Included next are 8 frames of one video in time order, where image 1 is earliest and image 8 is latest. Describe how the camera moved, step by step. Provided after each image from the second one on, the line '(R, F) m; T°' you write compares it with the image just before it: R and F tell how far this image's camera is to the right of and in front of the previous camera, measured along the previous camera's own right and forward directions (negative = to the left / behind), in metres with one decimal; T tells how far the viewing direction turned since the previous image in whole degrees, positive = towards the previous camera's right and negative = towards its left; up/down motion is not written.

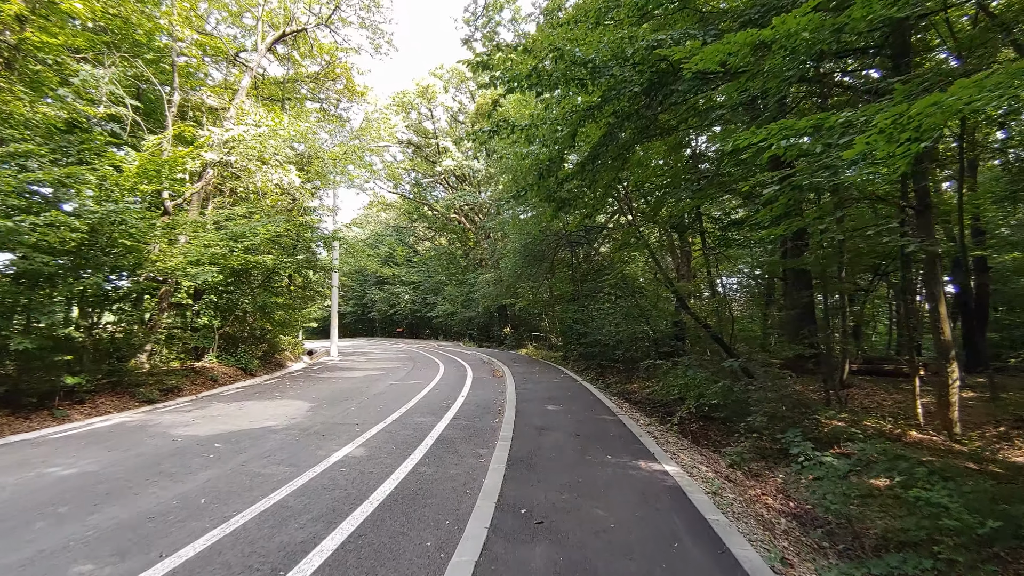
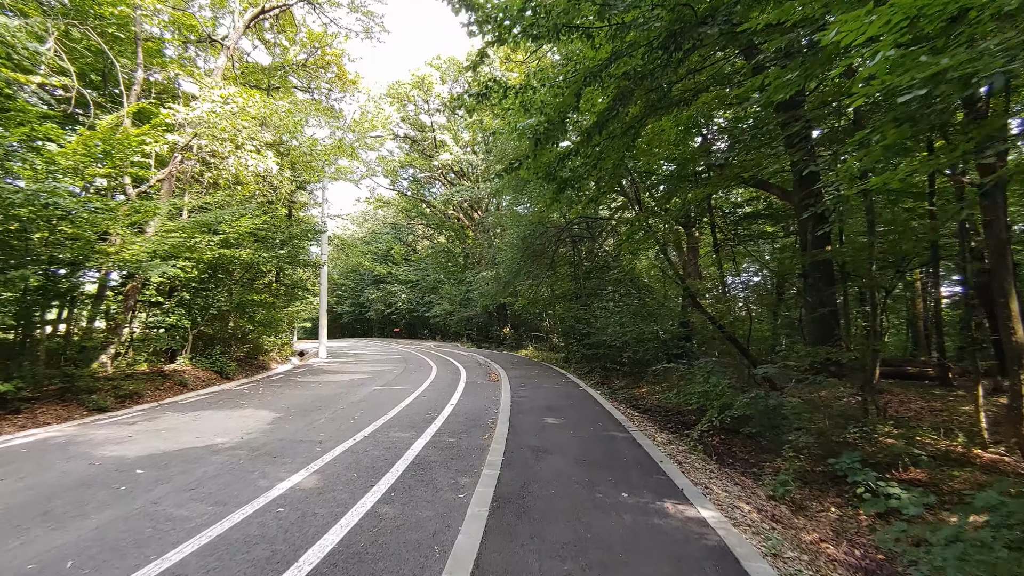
(+0.1, +1.0) m; 0°
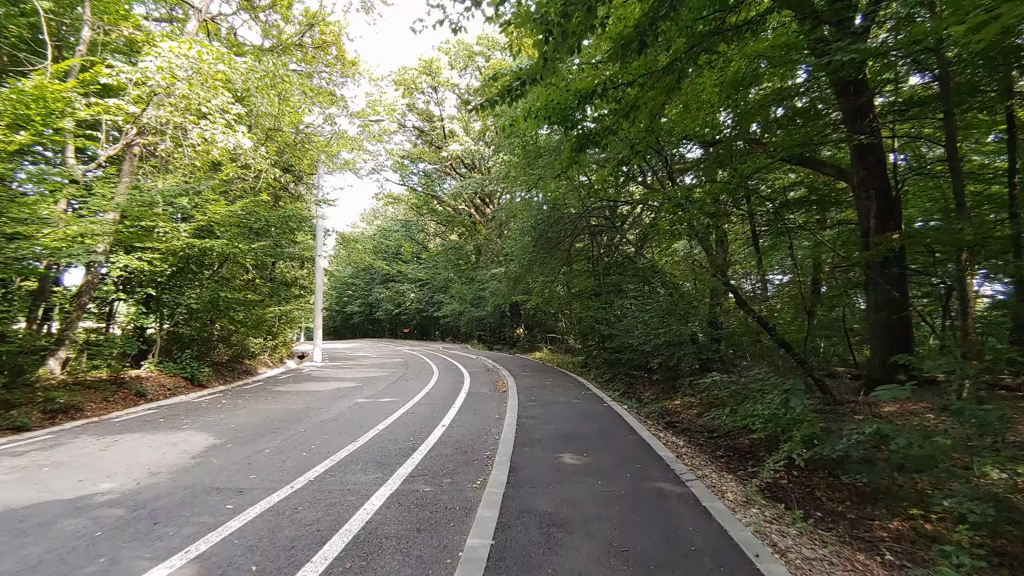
(+0.1, +1.6) m; -2°
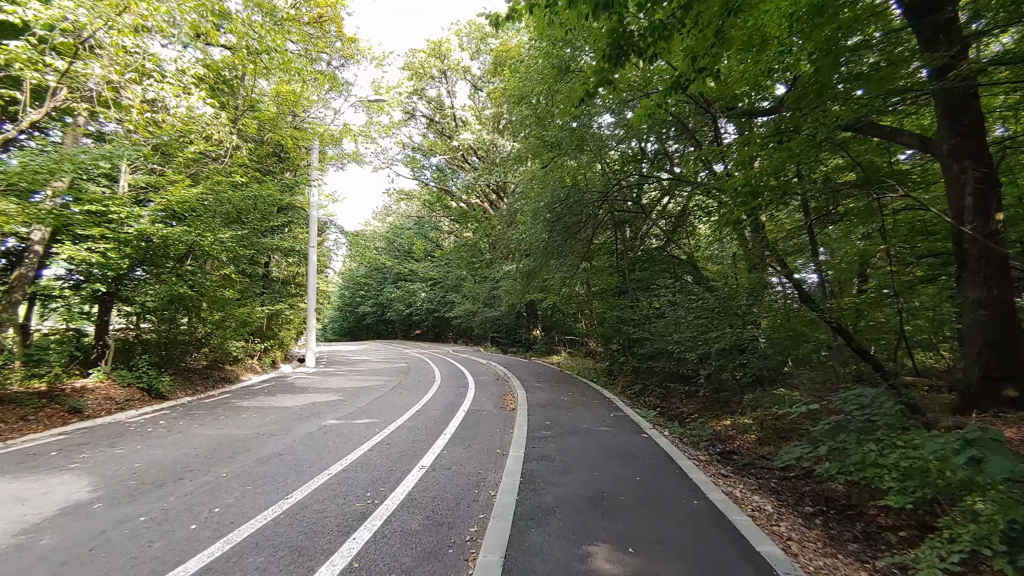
(+0.1, +1.8) m; -2°
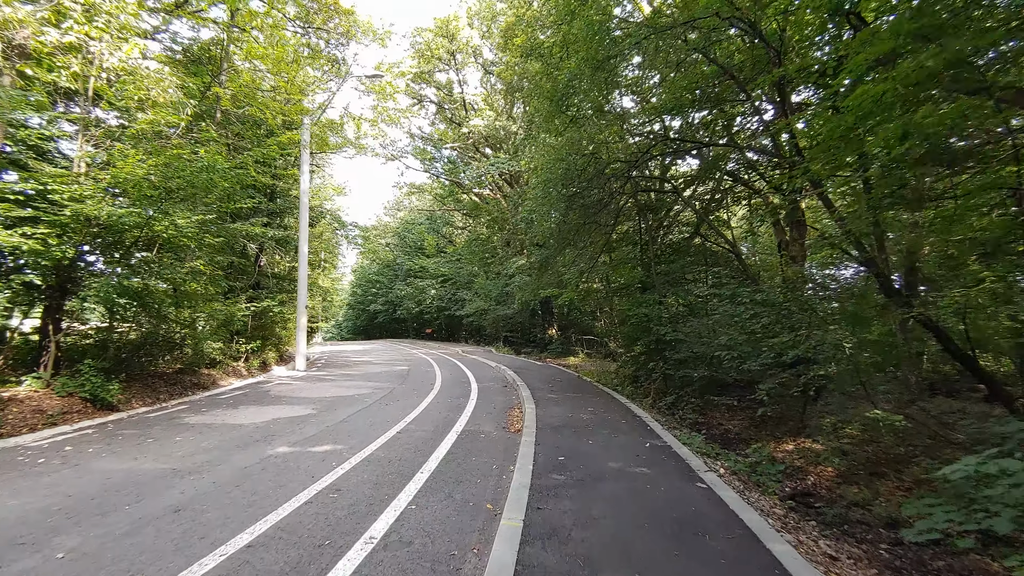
(+0.1, +1.6) m; -2°
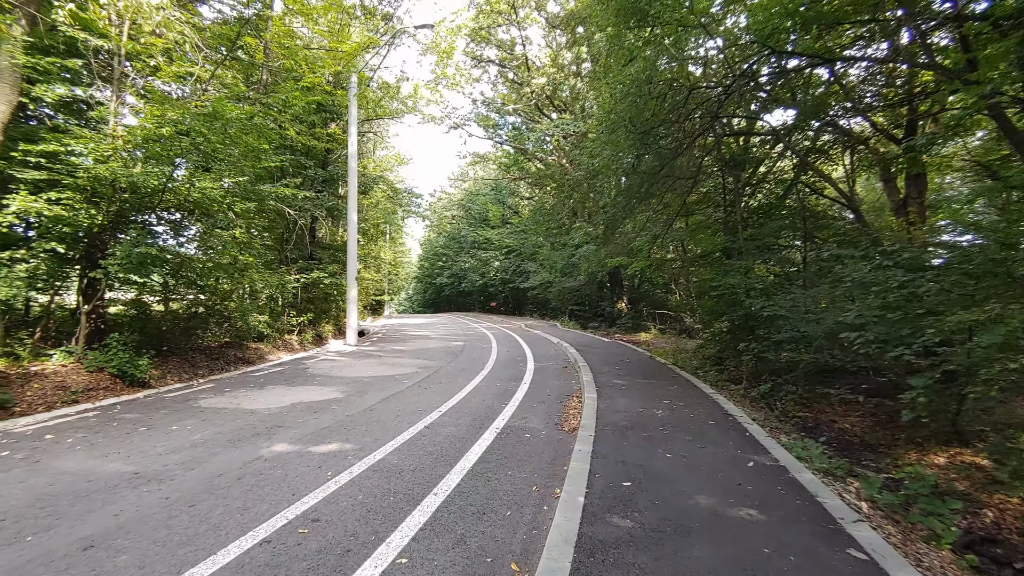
(+0.1, +1.3) m; -7°
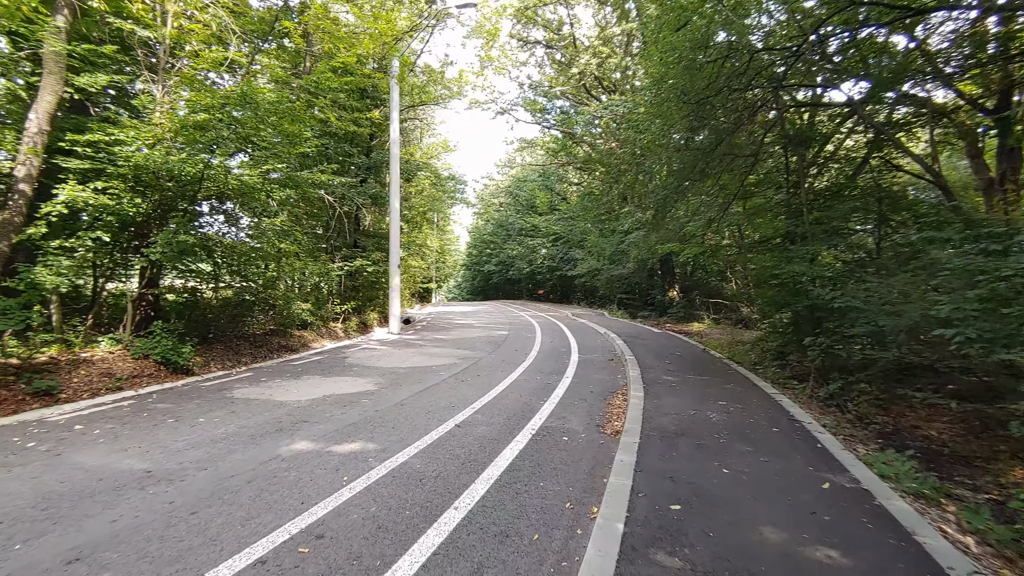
(+0.1, +0.4) m; -5°
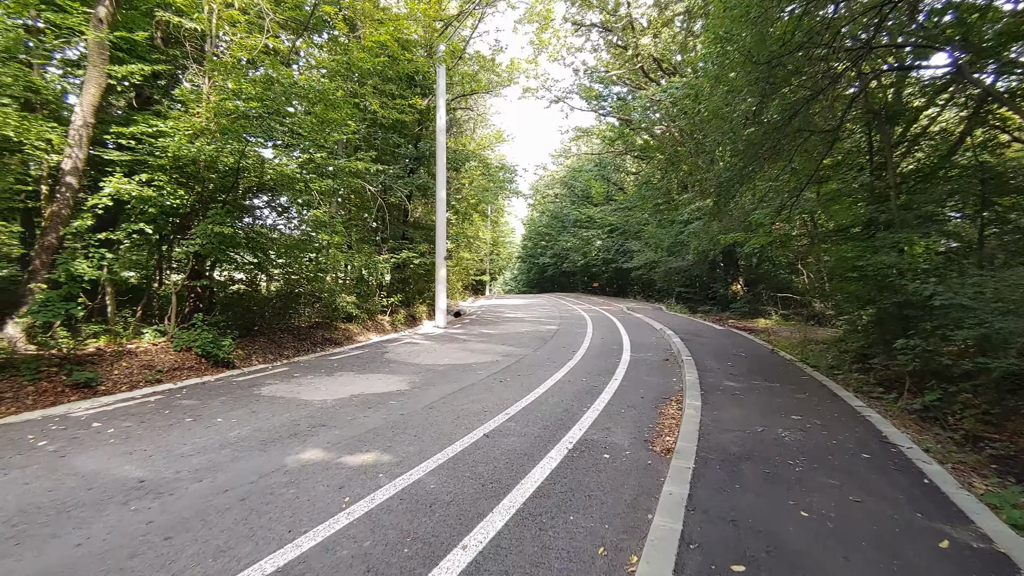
(+0.2, +0.5) m; -6°
